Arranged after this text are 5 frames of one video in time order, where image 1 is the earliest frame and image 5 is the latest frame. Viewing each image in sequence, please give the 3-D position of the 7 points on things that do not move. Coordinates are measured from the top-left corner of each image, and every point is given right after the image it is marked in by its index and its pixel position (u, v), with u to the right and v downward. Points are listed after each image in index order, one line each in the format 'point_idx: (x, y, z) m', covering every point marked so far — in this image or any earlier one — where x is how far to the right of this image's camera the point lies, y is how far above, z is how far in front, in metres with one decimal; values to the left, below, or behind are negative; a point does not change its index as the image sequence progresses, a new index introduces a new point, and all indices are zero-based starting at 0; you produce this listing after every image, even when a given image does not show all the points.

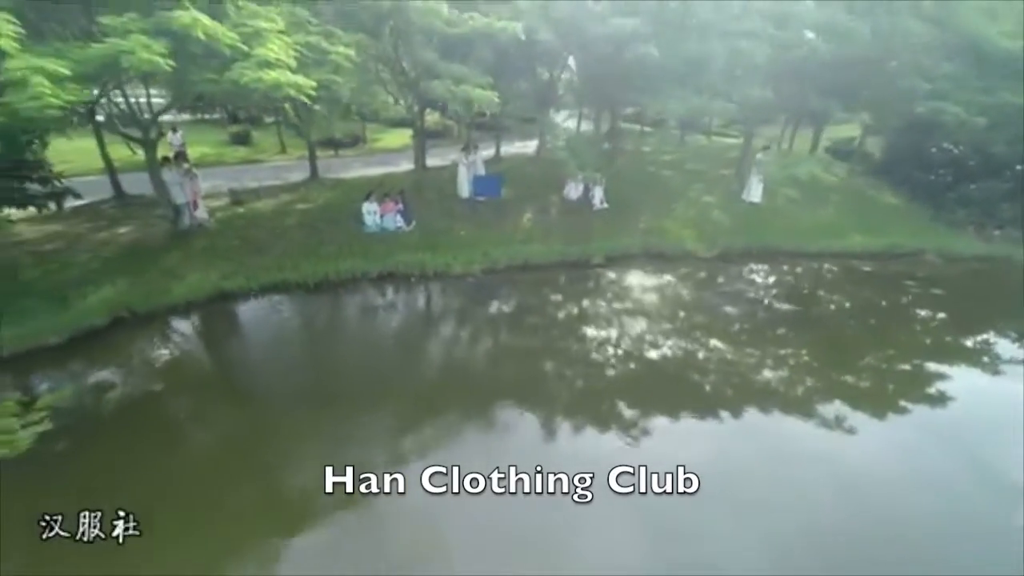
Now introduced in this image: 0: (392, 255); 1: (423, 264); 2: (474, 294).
0: (-3.6, +0.9, +12.7) m
1: (-2.8, +0.7, +12.7) m
2: (-1.1, -0.2, +13.0) m
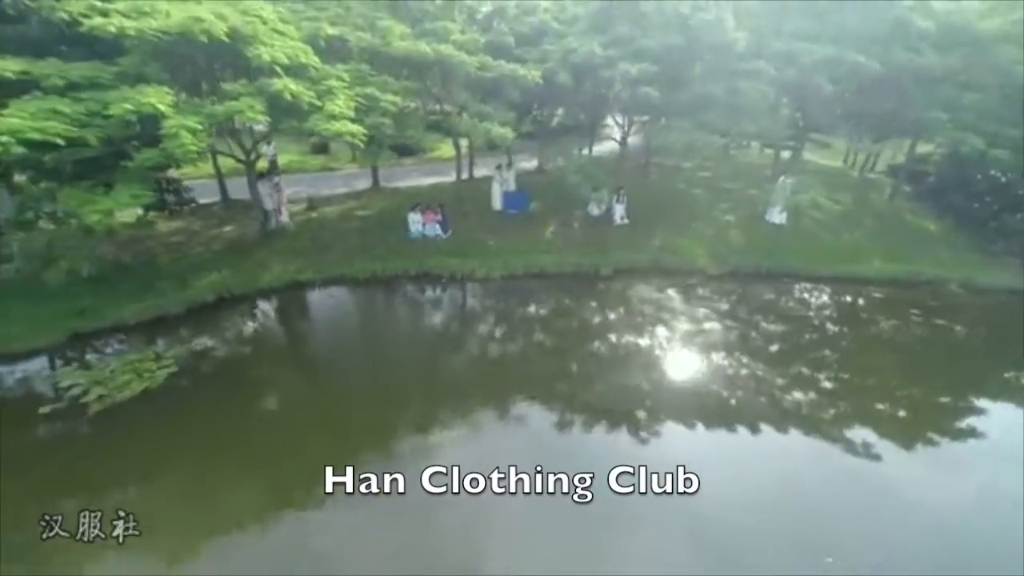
0: (-2.5, +1.0, +14.3) m
1: (-1.7, +0.7, +14.2) m
2: (-0.1, -0.3, +14.2) m
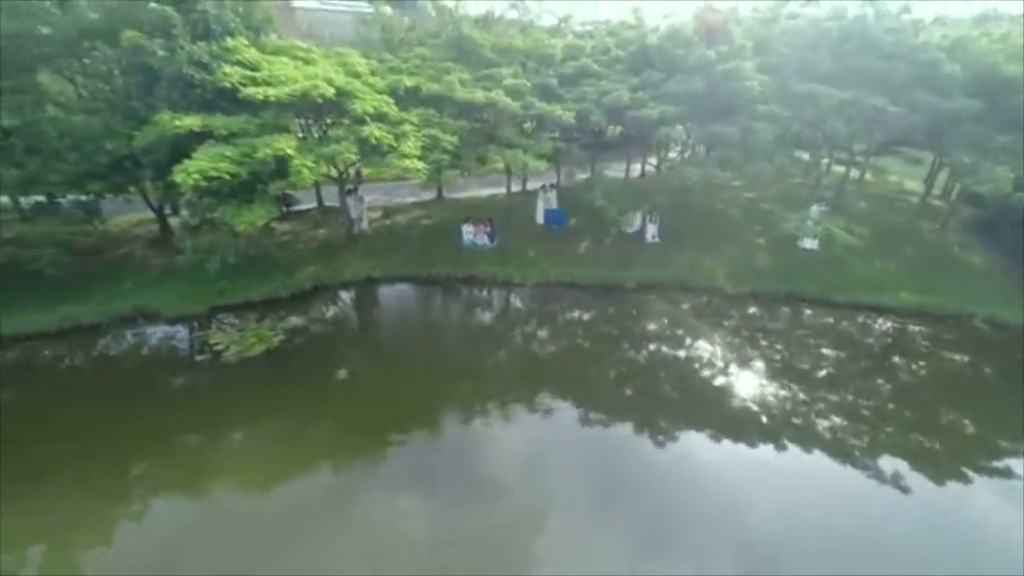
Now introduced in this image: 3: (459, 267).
0: (-0.9, +1.0, +15.9) m
1: (-0.1, +0.6, +15.7) m
2: (+1.5, -0.5, +15.6) m
3: (-2.0, +0.9, +15.8) m
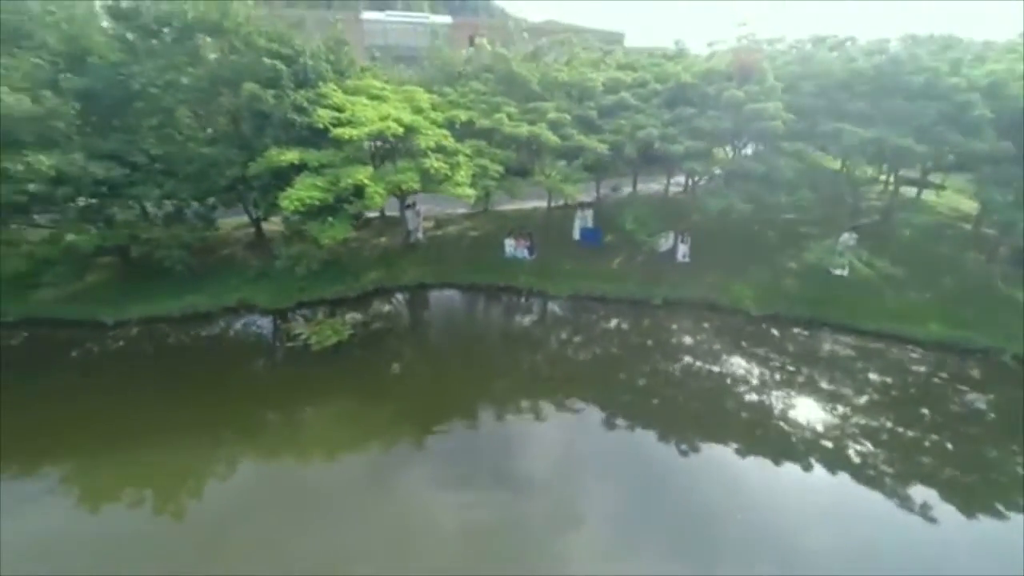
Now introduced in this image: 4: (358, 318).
0: (+0.7, +0.7, +17.1) m
1: (+1.5, +0.3, +16.8) m
2: (+2.9, -0.9, +16.4) m
3: (-0.4, +0.7, +17.0) m
4: (-5.9, -1.1, +16.3) m
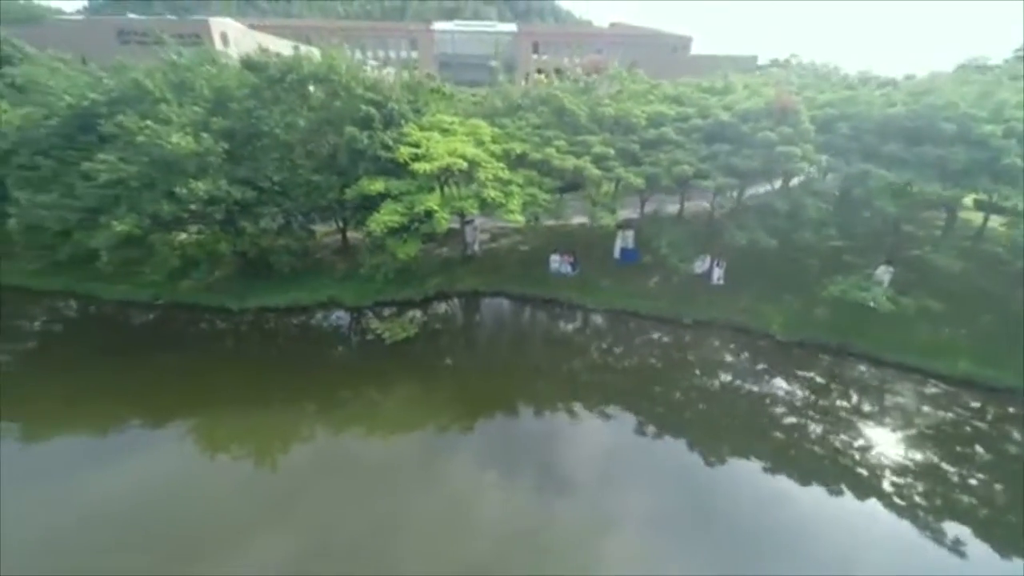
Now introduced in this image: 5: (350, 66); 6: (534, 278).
0: (+2.7, +0.3, +18.3) m
1: (+3.4, -0.1, +18.0) m
2: (+4.7, -1.4, +17.4) m
3: (+1.6, +0.4, +18.4) m
4: (-4.1, -1.2, +18.4) m
5: (-6.6, +9.4, +17.8) m
6: (+1.1, +0.8, +18.8) m
